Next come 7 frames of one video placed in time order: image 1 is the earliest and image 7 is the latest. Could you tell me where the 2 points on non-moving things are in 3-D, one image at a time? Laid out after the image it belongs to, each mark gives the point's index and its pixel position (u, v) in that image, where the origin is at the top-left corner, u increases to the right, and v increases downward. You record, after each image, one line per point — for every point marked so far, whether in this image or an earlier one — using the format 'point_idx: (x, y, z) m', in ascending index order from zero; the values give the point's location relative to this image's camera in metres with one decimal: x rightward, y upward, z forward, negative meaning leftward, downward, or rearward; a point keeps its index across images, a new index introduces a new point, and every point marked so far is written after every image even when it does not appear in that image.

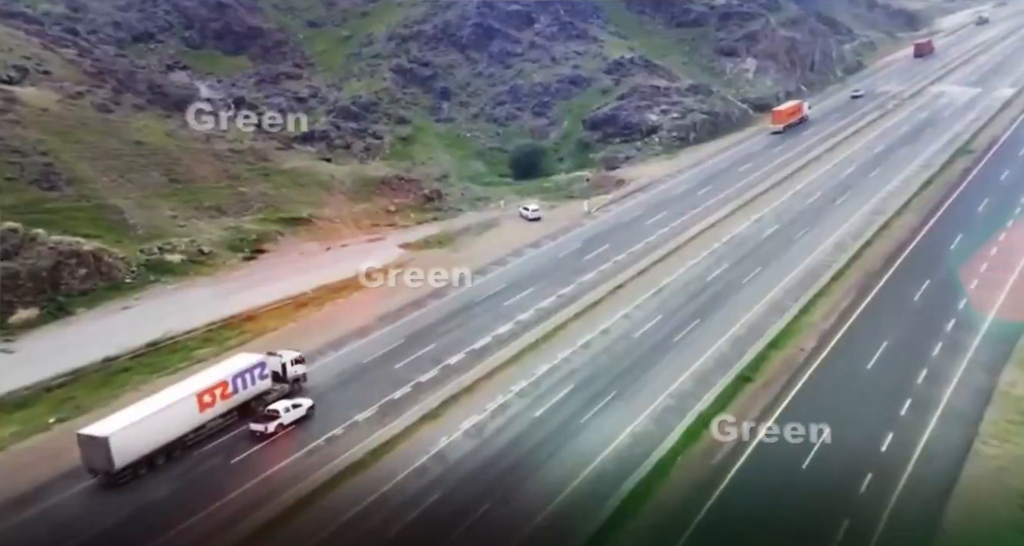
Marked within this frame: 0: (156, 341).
0: (-6.5, -1.3, +12.8) m
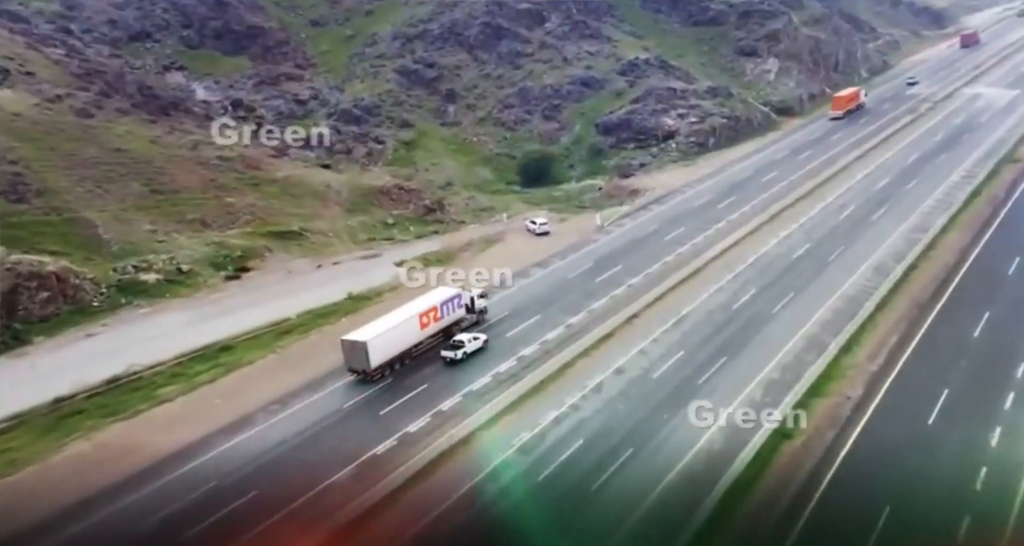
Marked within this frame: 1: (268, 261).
0: (-6.5, -1.7, +11.5) m
1: (-5.8, +0.2, +16.5) m
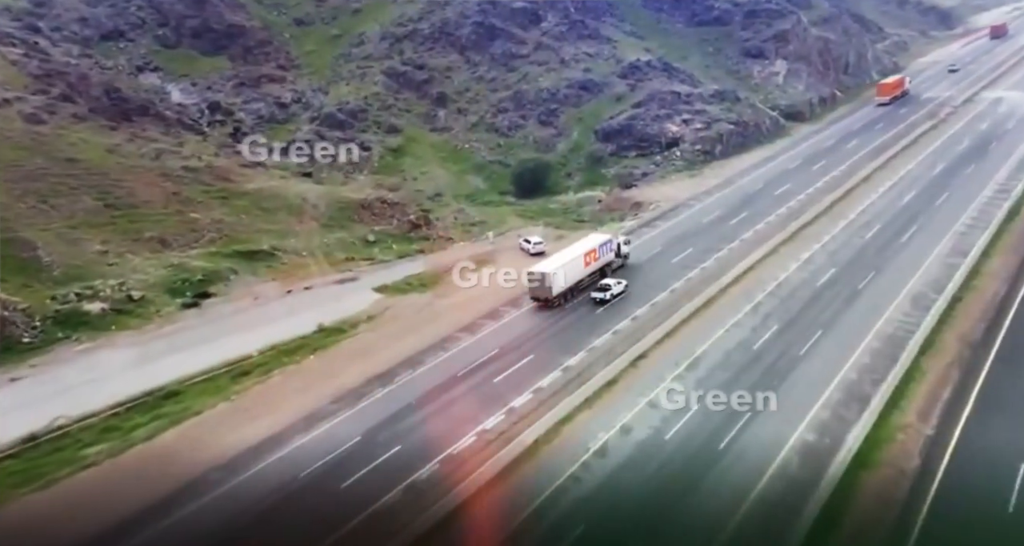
0: (-6.6, -2.3, +9.8) m
1: (-5.9, -0.3, +14.9) m
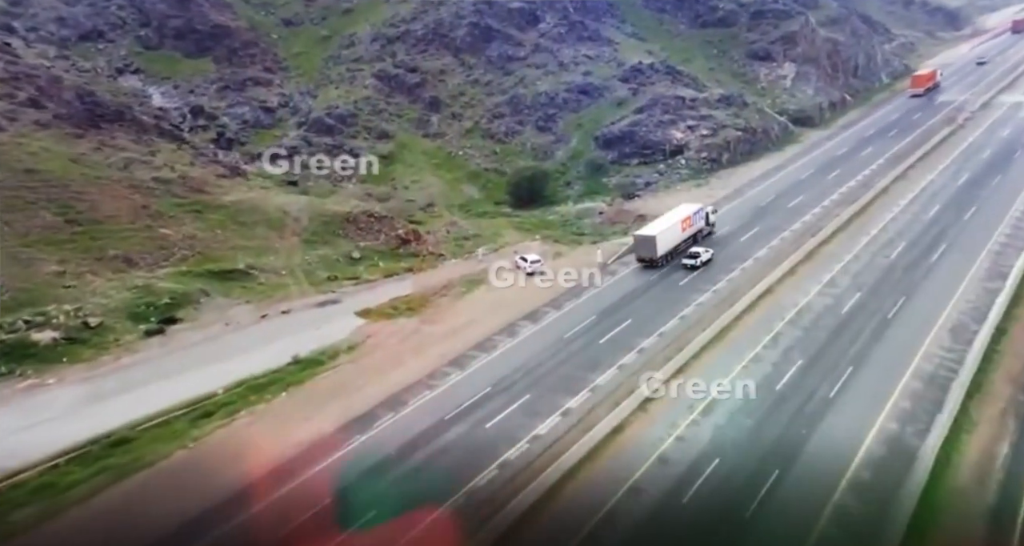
0: (-6.7, -2.7, +8.6) m
1: (-6.0, -0.7, +13.6) m
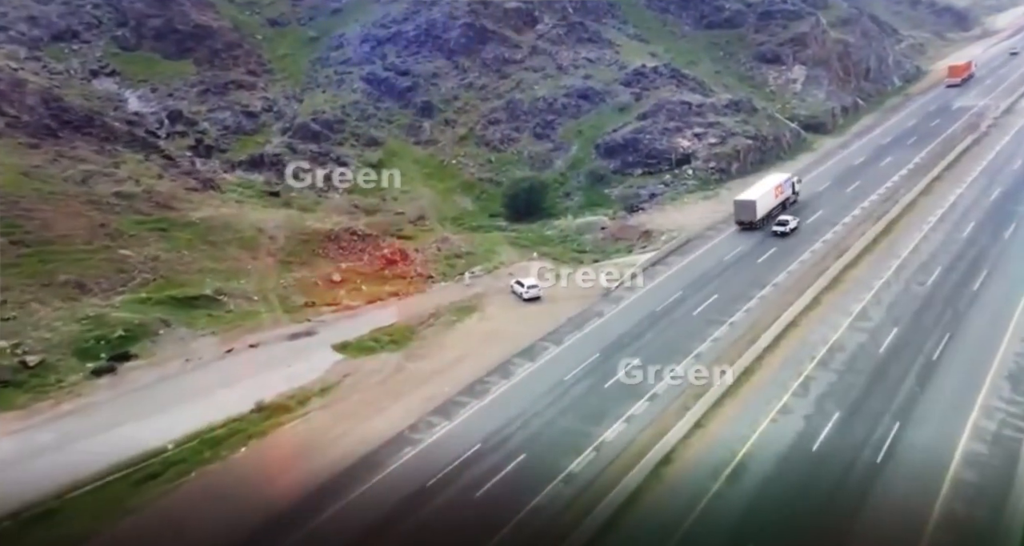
0: (-6.8, -3.2, +7.2) m
1: (-6.1, -1.3, +12.2) m
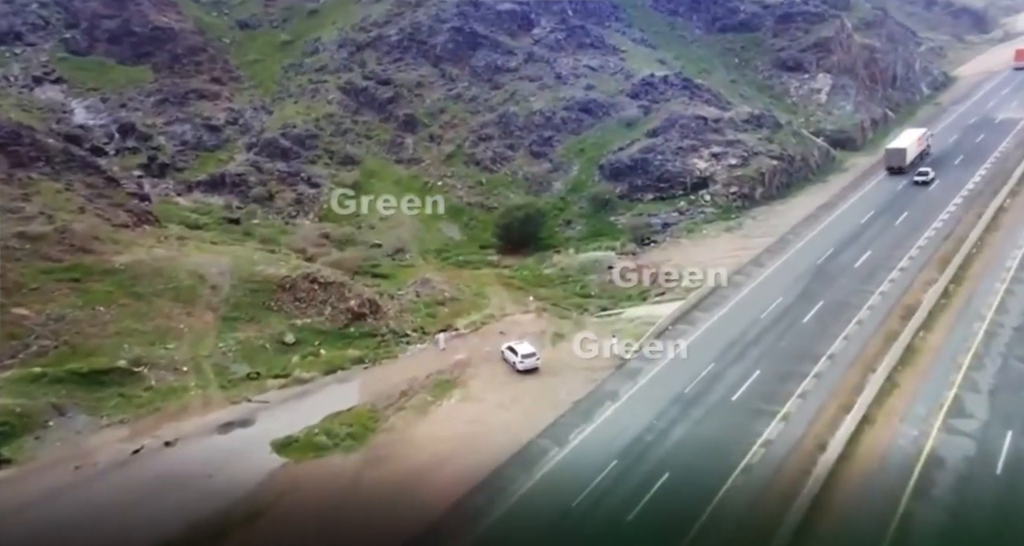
0: (-6.9, -4.2, +4.4) m
1: (-6.3, -2.3, +9.4) m
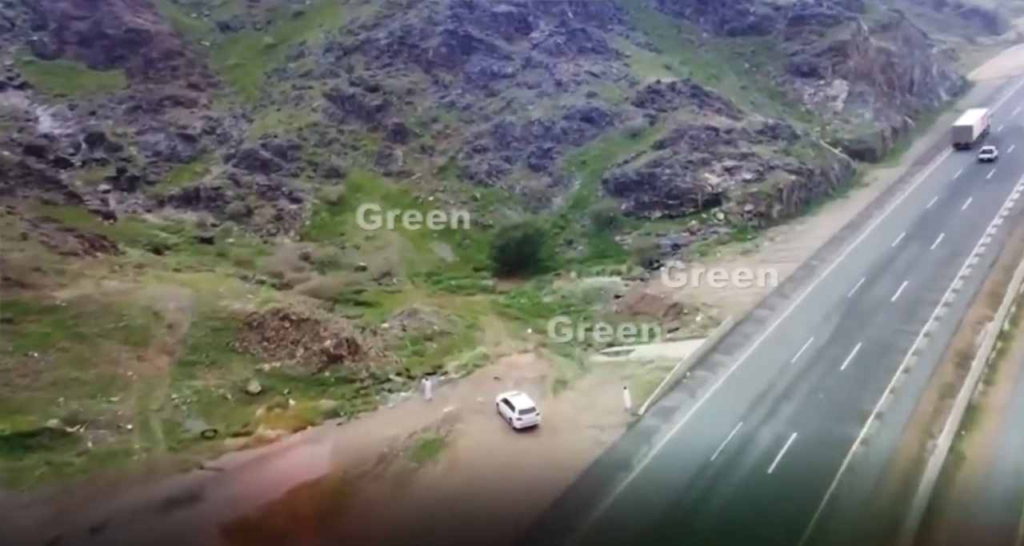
0: (-6.9, -4.8, +2.9) m
1: (-6.3, -2.9, +7.9) m
